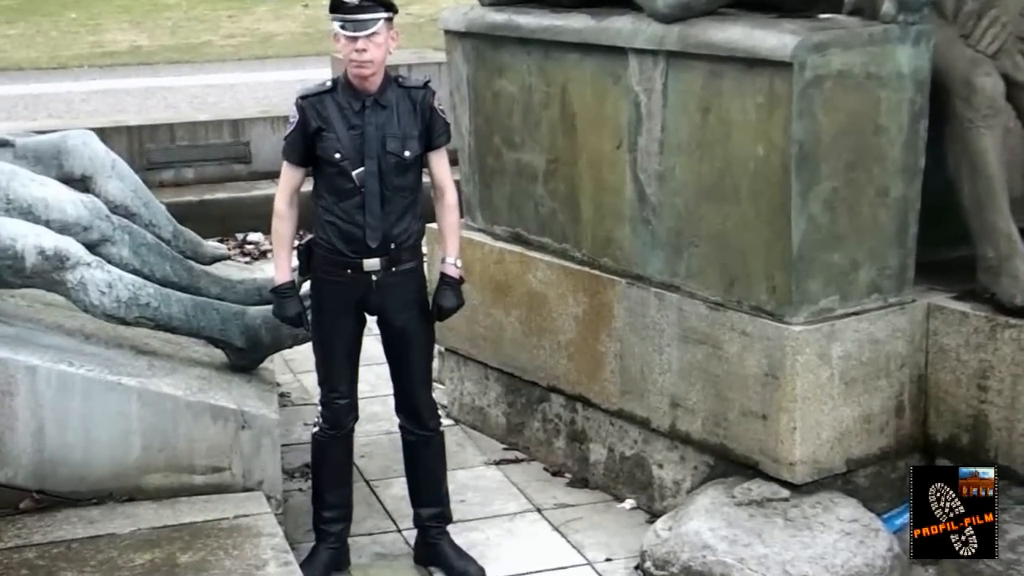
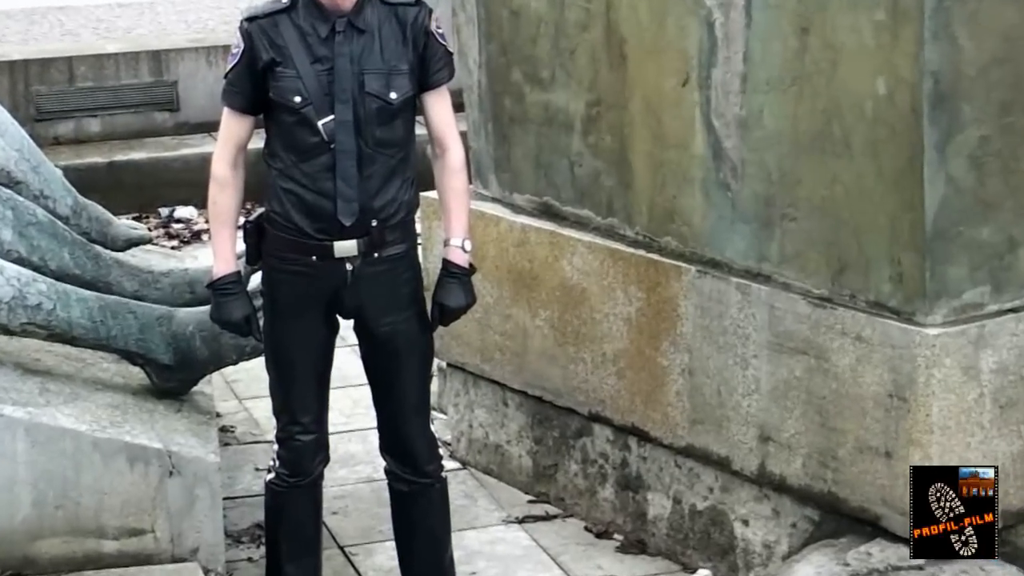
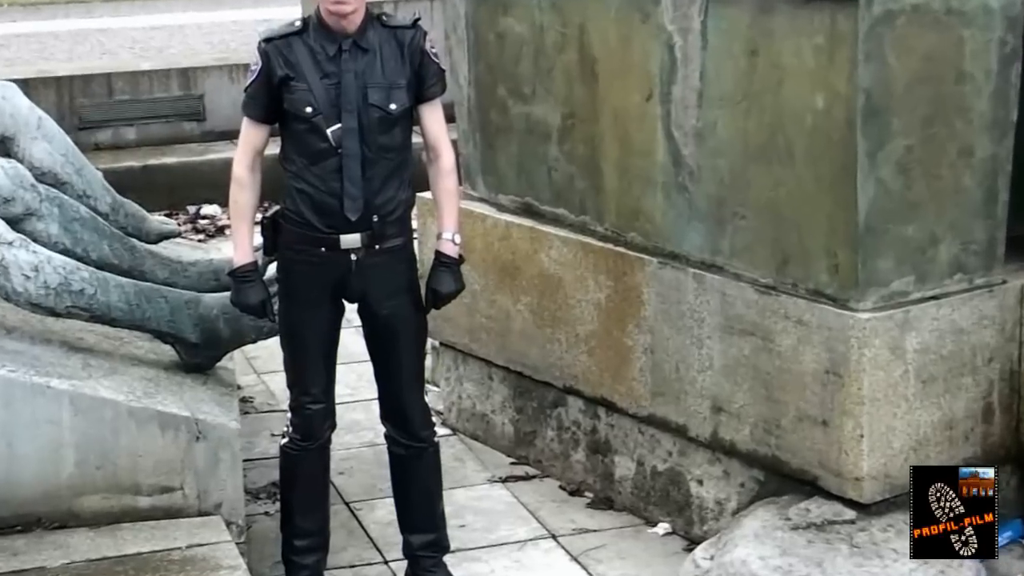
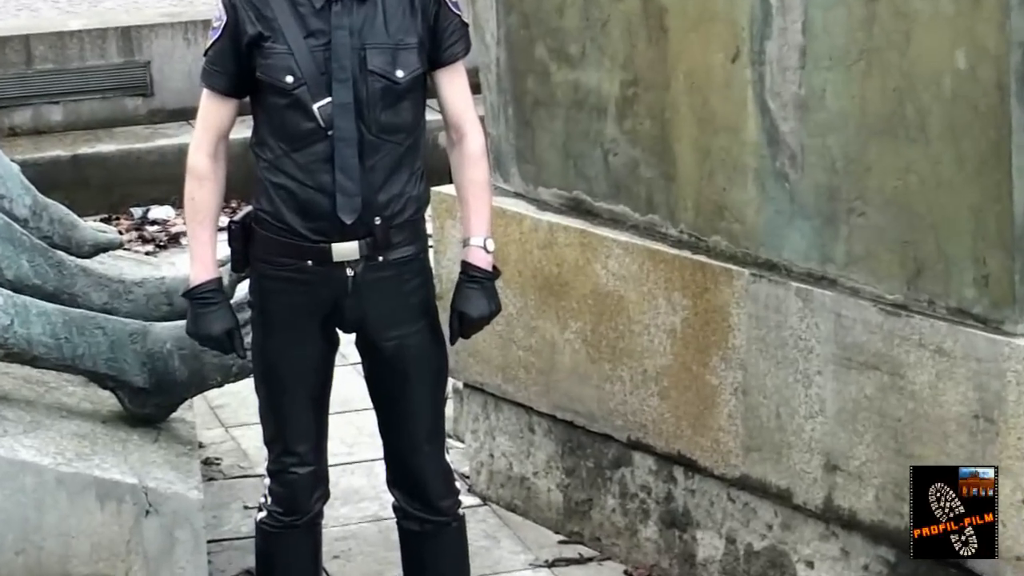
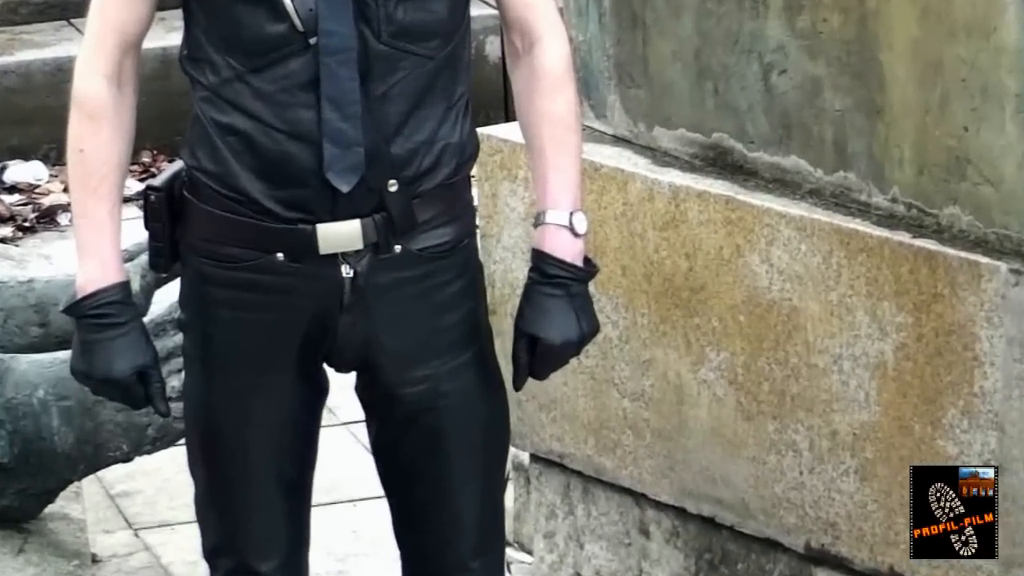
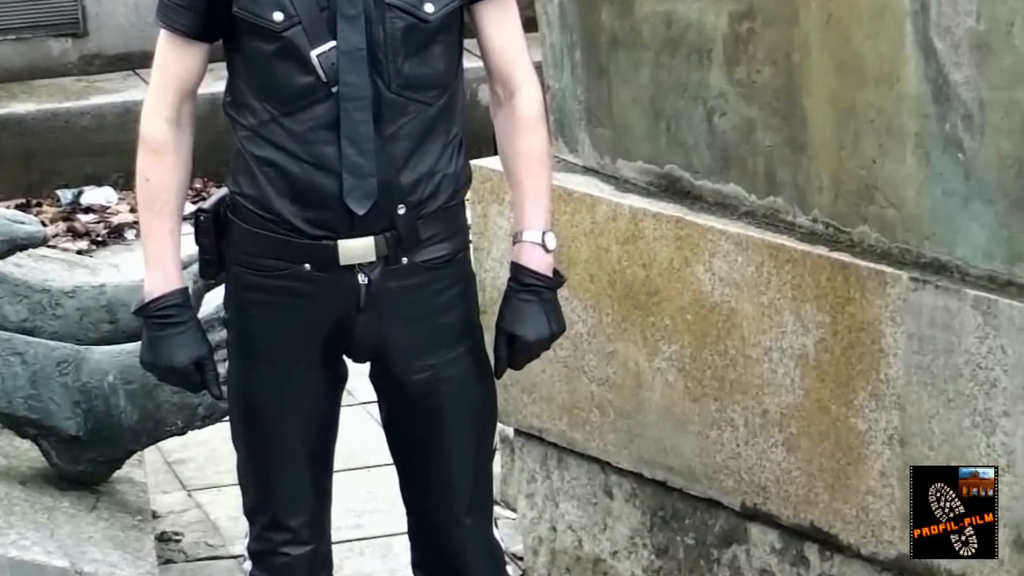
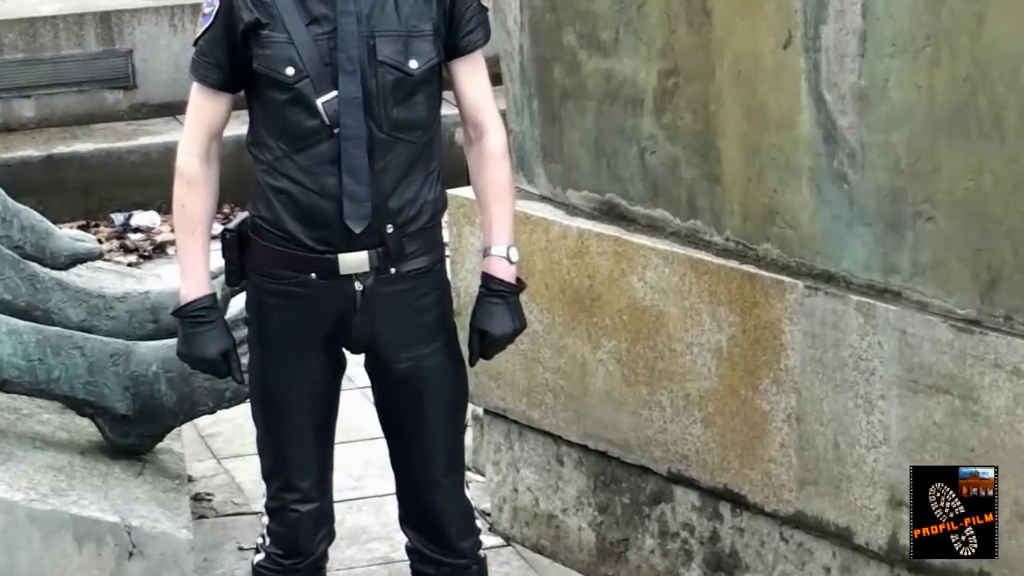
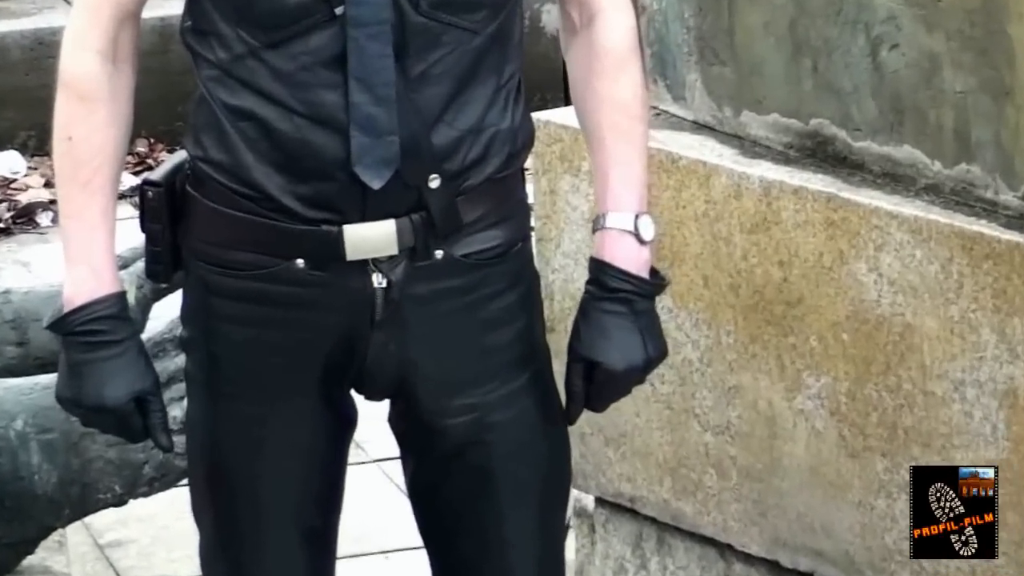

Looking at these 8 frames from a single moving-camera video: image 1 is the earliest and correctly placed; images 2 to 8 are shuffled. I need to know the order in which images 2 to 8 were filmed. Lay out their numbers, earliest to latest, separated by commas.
3, 2, 4, 7, 6, 5, 8
